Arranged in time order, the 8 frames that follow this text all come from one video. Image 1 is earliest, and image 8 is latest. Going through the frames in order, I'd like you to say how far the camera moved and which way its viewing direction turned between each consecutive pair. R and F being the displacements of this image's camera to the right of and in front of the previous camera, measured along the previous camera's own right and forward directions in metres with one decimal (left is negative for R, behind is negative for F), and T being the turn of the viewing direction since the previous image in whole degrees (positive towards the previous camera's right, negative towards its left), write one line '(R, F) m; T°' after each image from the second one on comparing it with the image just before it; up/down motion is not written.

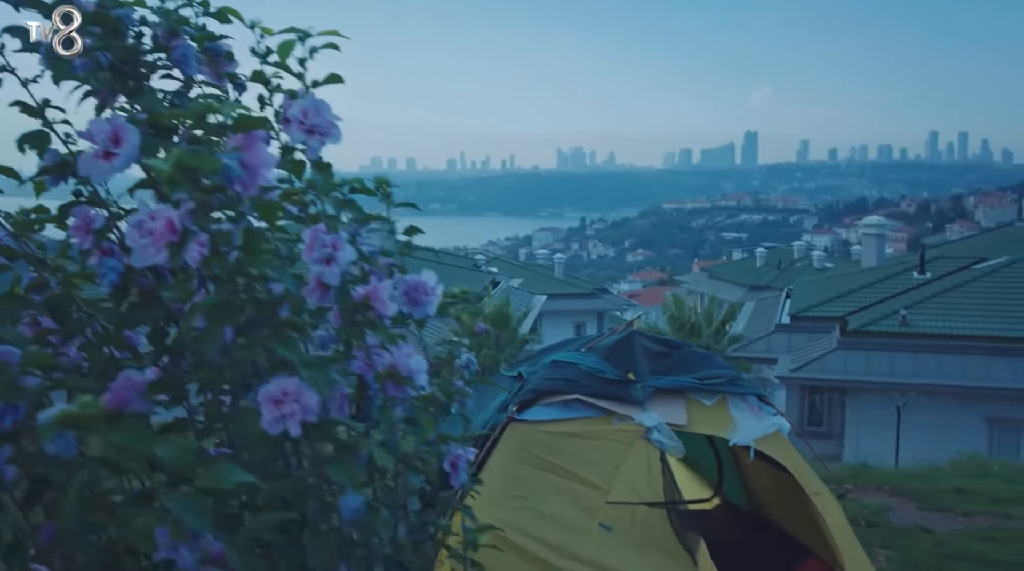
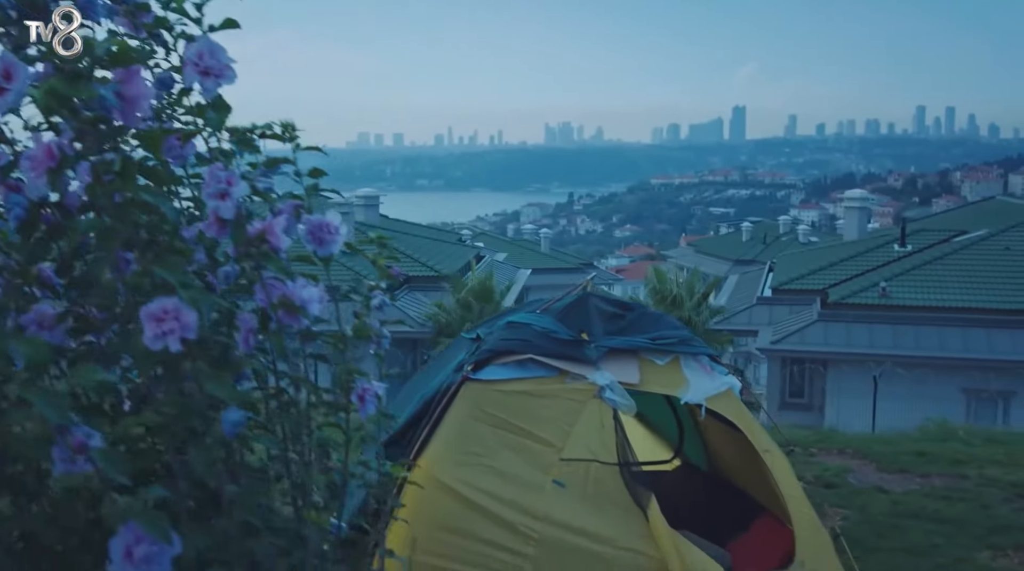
(+0.2, -0.1) m; +1°
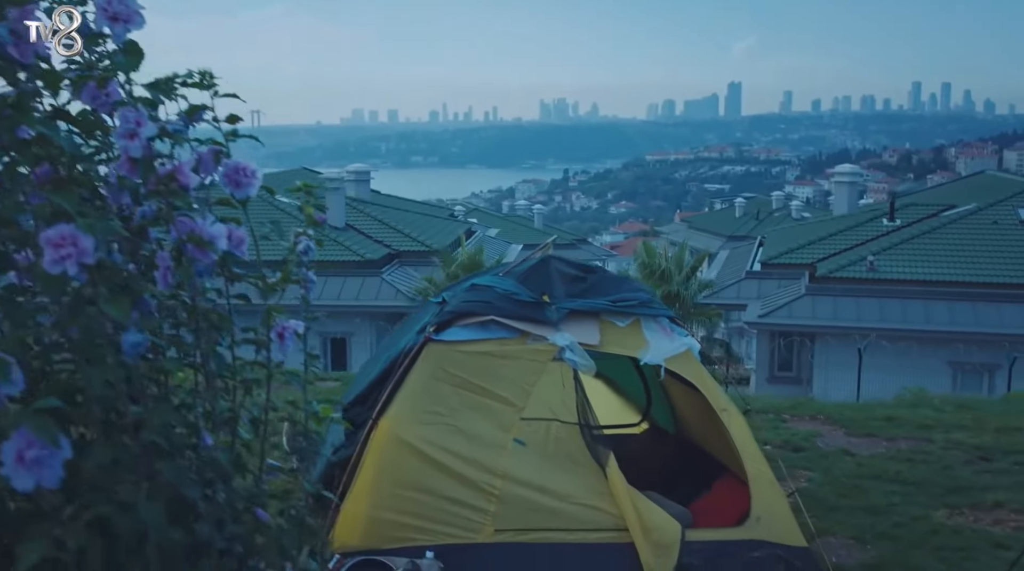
(+0.2, -0.1) m; 0°
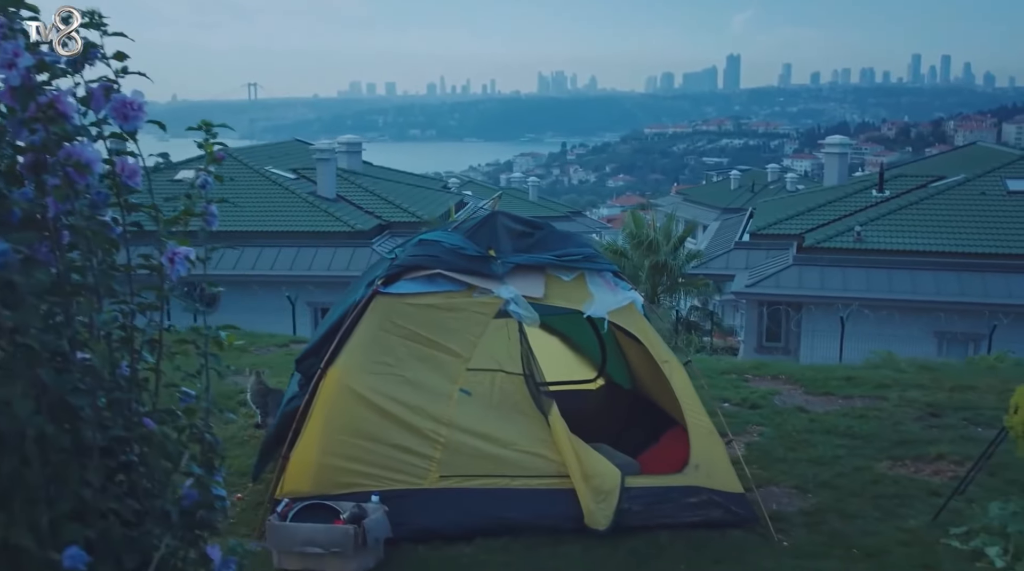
(+0.3, -0.2) m; 0°
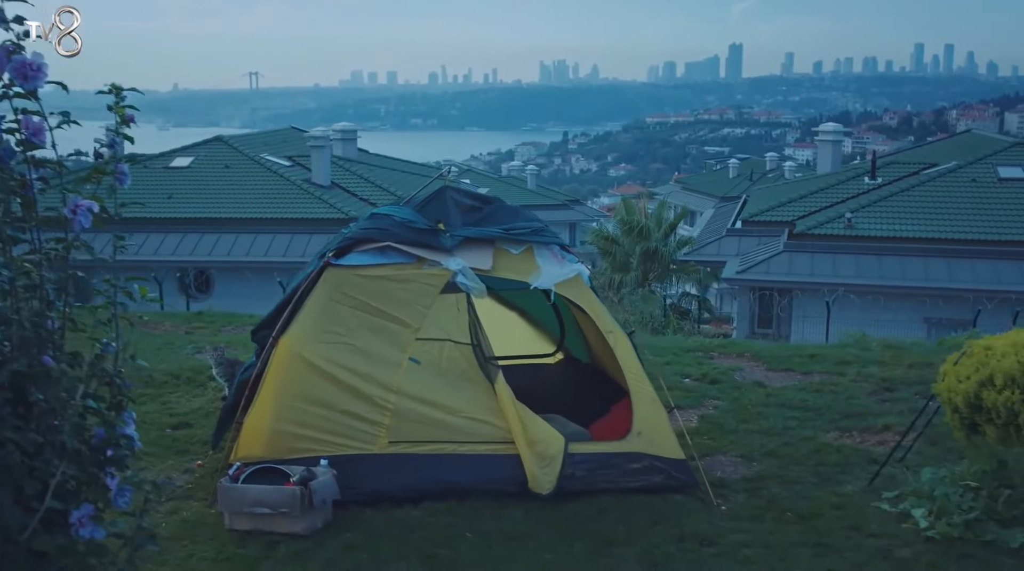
(+0.3, -0.2) m; 0°
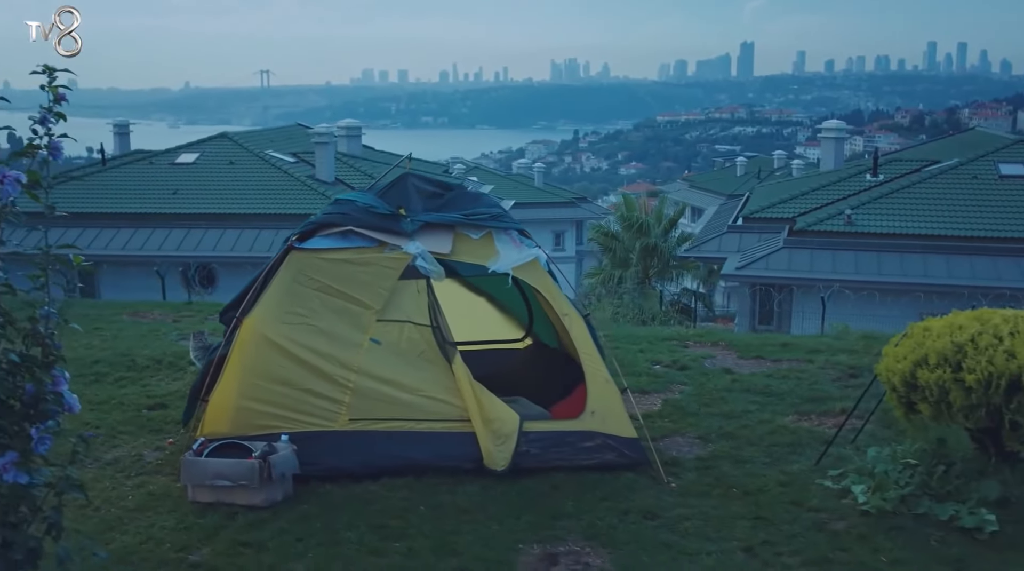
(+0.3, -0.2) m; -1°
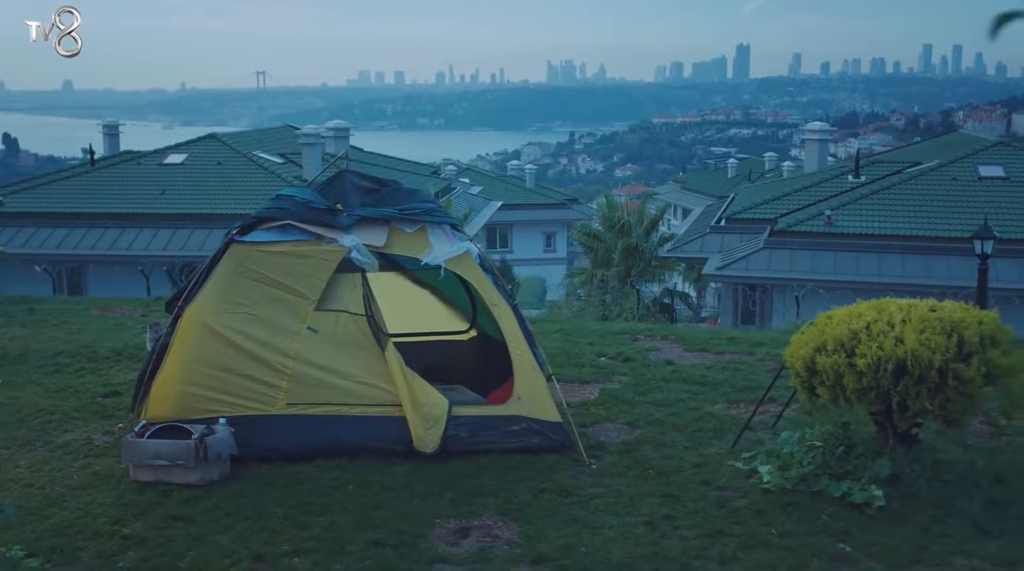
(+0.5, -0.3) m; 0°
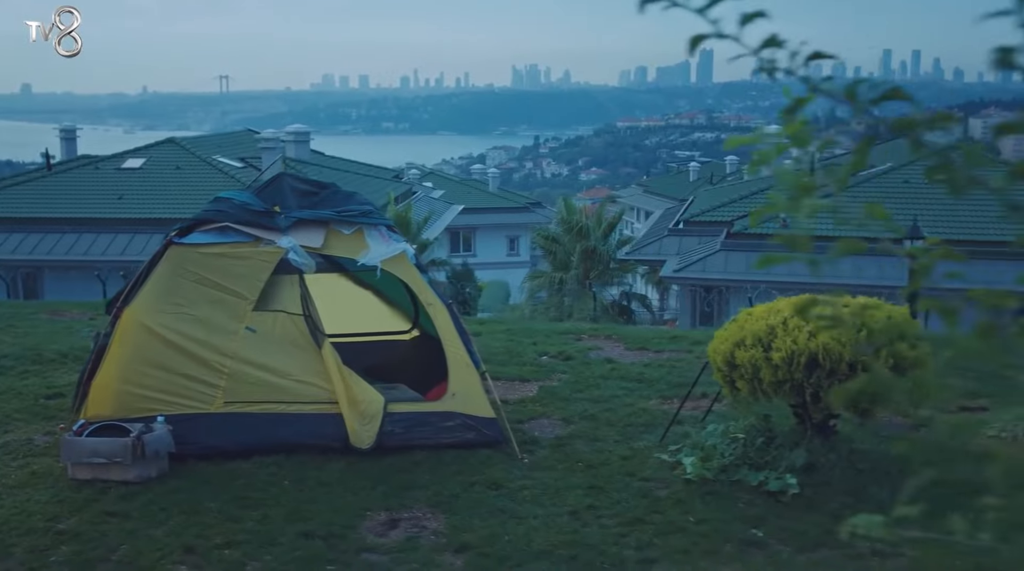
(+0.2, -0.2) m; +2°
